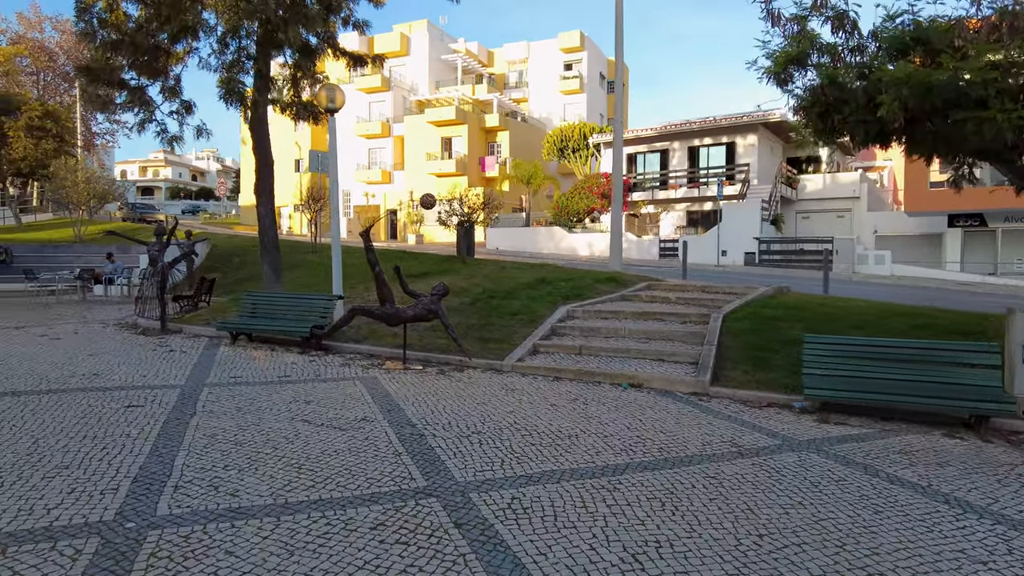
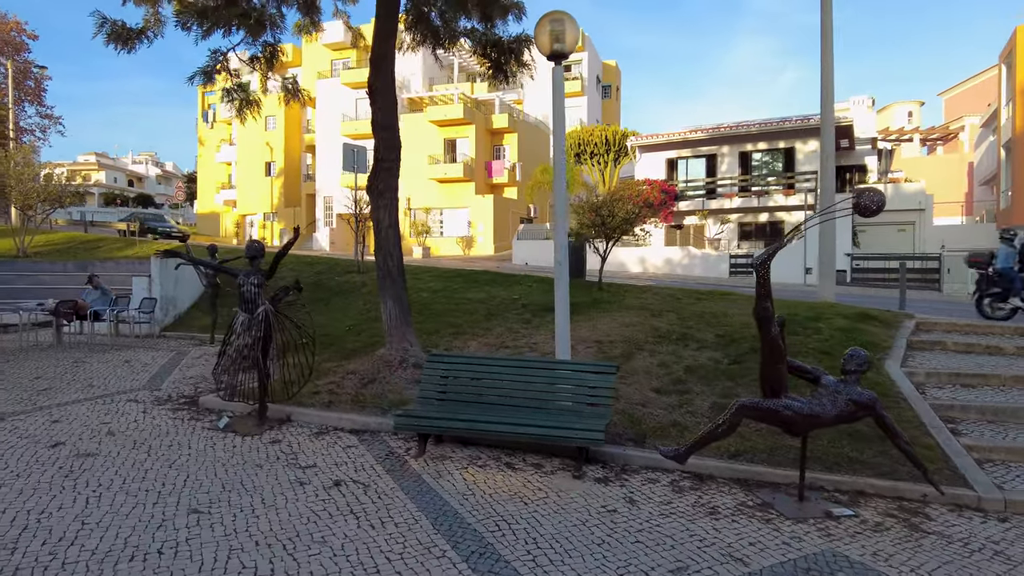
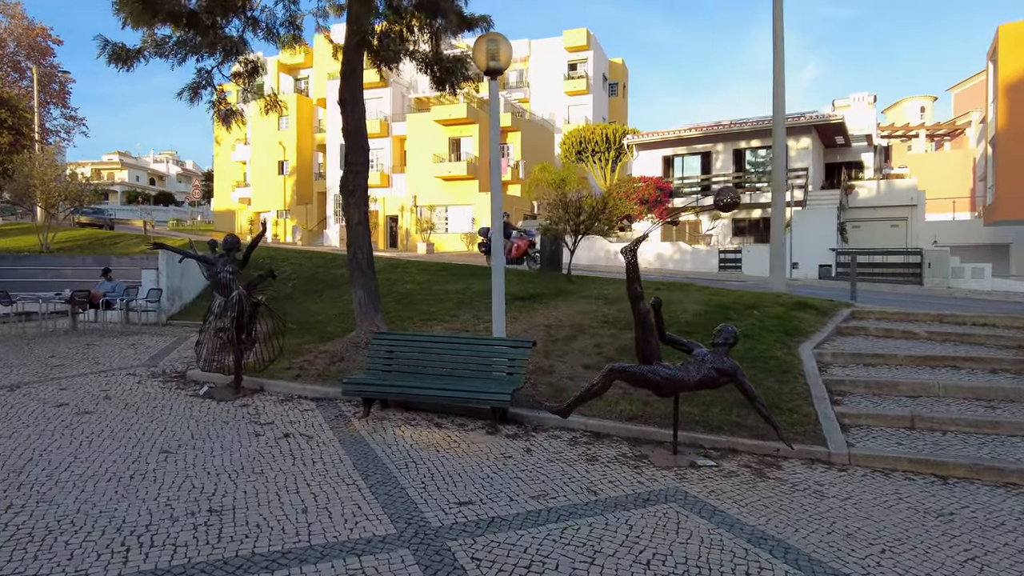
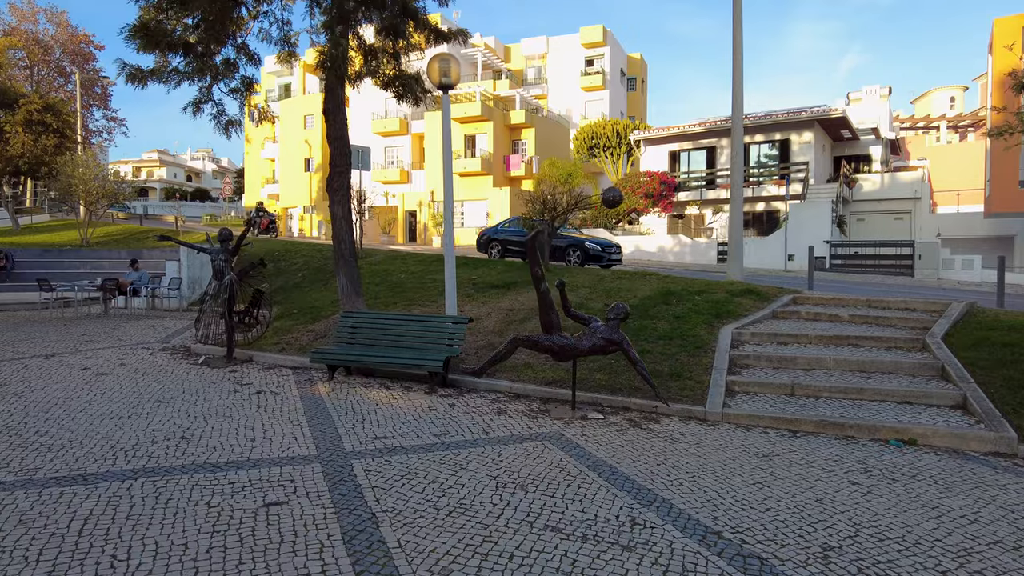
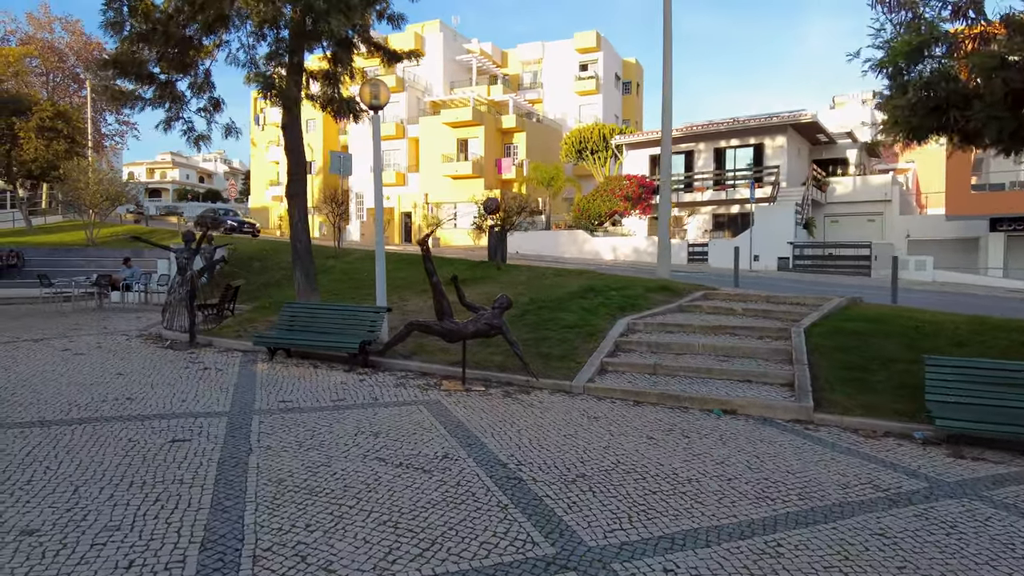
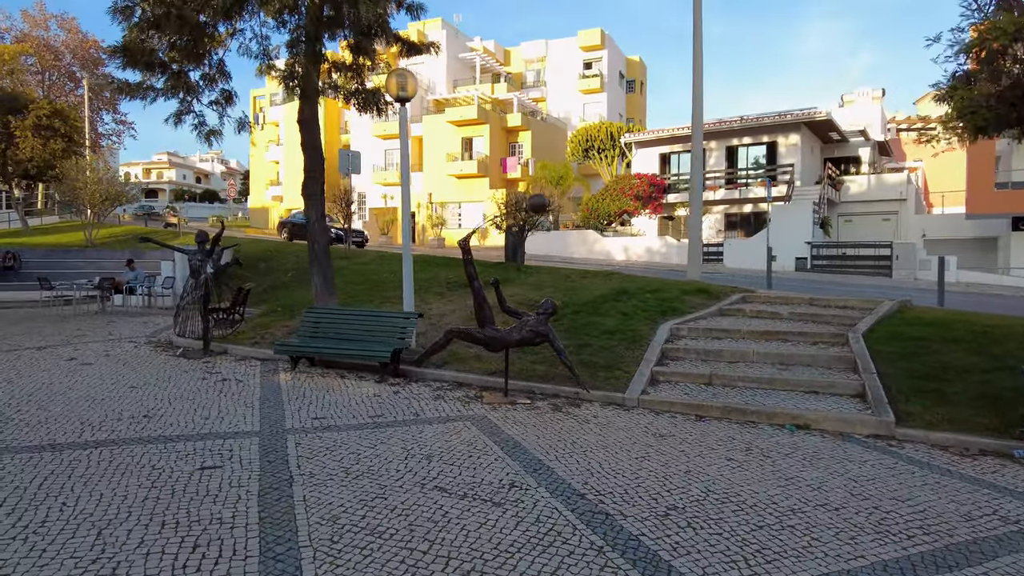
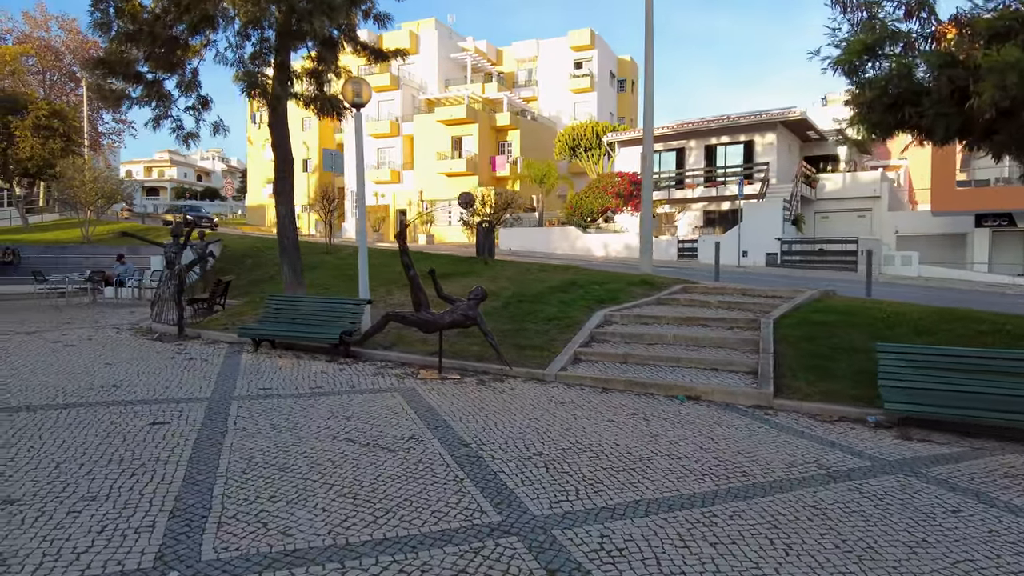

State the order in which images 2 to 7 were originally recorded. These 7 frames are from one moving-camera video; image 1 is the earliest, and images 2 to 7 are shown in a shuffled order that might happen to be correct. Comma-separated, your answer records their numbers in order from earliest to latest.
7, 5, 6, 4, 3, 2
